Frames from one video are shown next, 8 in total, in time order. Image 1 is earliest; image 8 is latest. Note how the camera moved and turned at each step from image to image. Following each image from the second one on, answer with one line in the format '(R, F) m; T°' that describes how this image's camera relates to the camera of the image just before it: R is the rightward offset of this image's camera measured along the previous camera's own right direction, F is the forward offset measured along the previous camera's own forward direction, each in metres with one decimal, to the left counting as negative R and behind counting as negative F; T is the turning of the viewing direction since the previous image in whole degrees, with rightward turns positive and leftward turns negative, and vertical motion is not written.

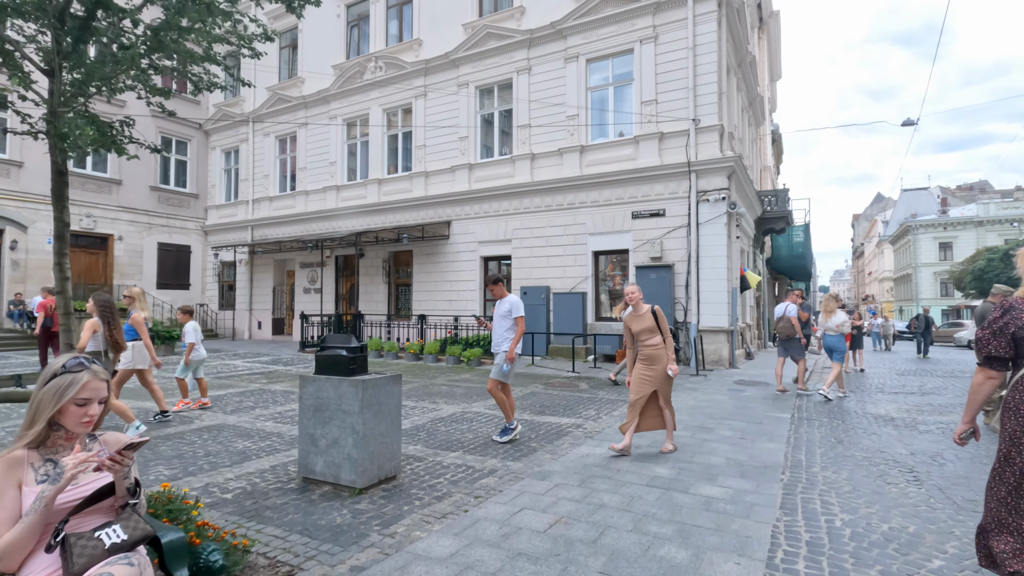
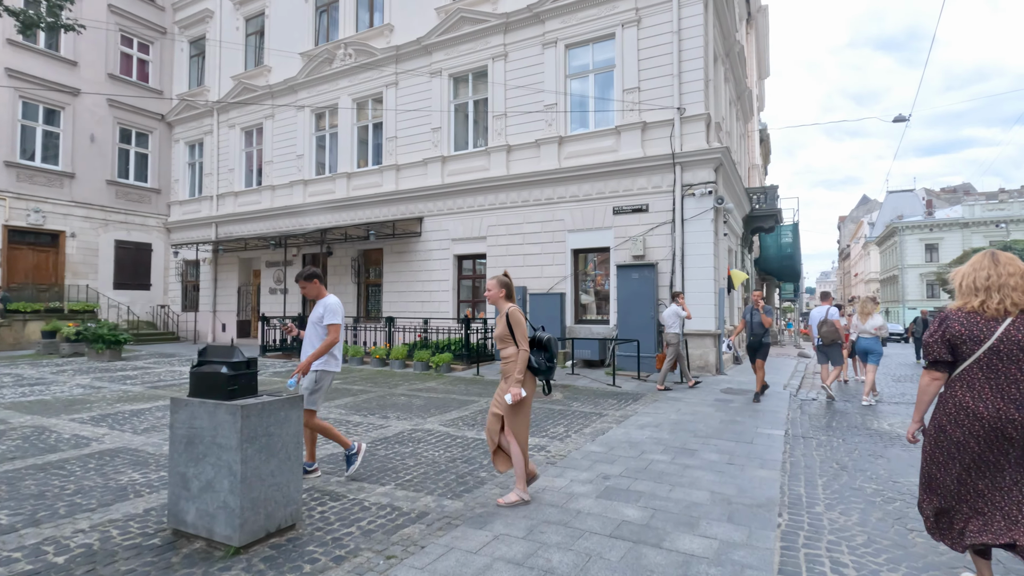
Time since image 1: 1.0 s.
(+0.4, +0.9) m; +1°
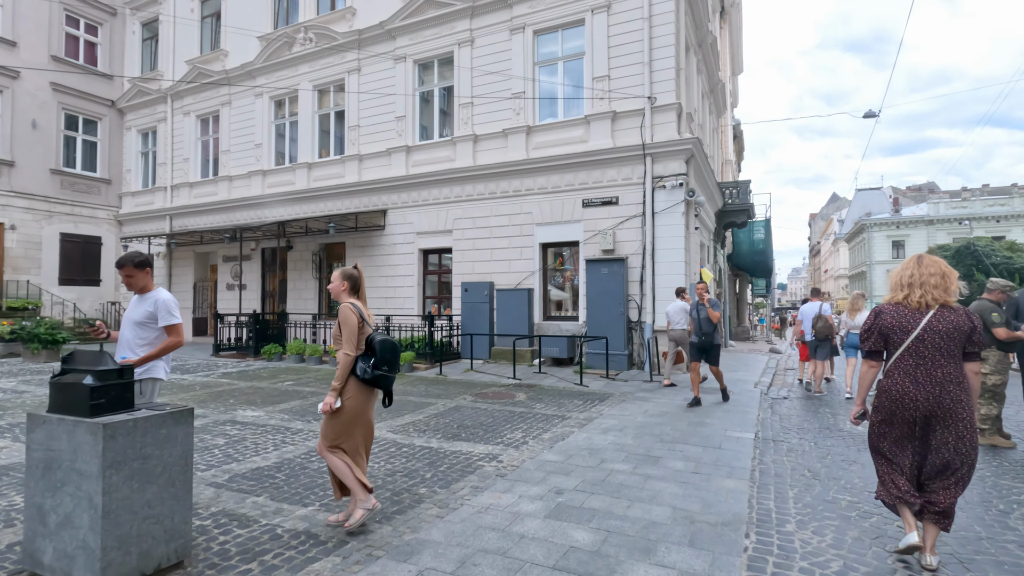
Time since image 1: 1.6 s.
(+0.3, +0.5) m; +2°
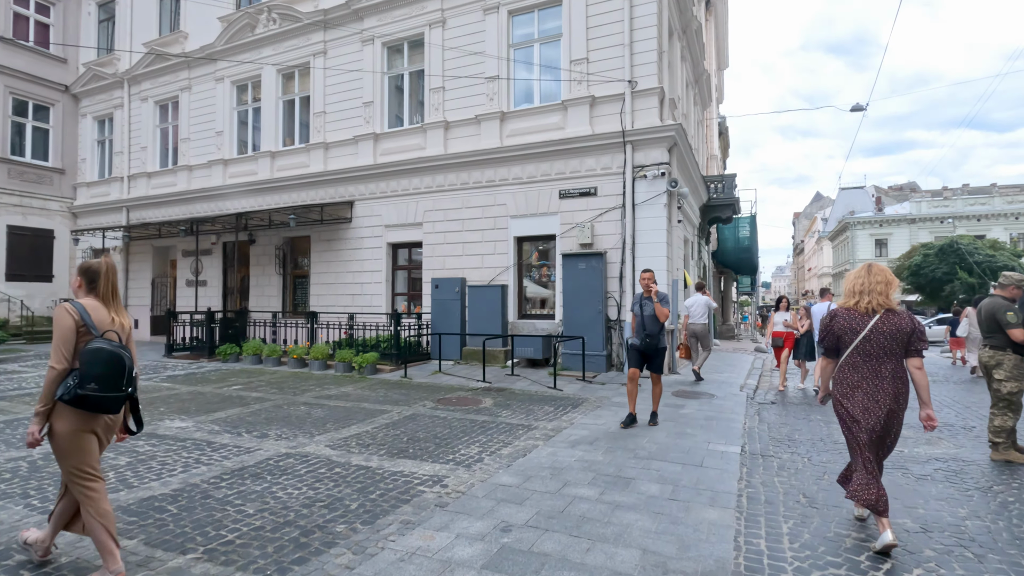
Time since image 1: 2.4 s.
(+0.3, +0.8) m; +1°
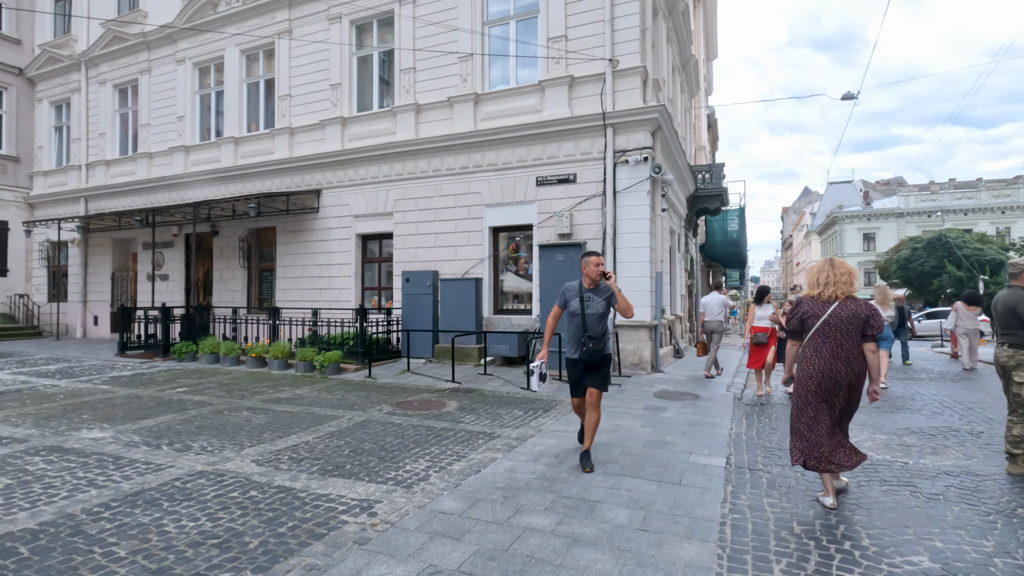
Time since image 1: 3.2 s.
(+0.3, +0.7) m; +1°
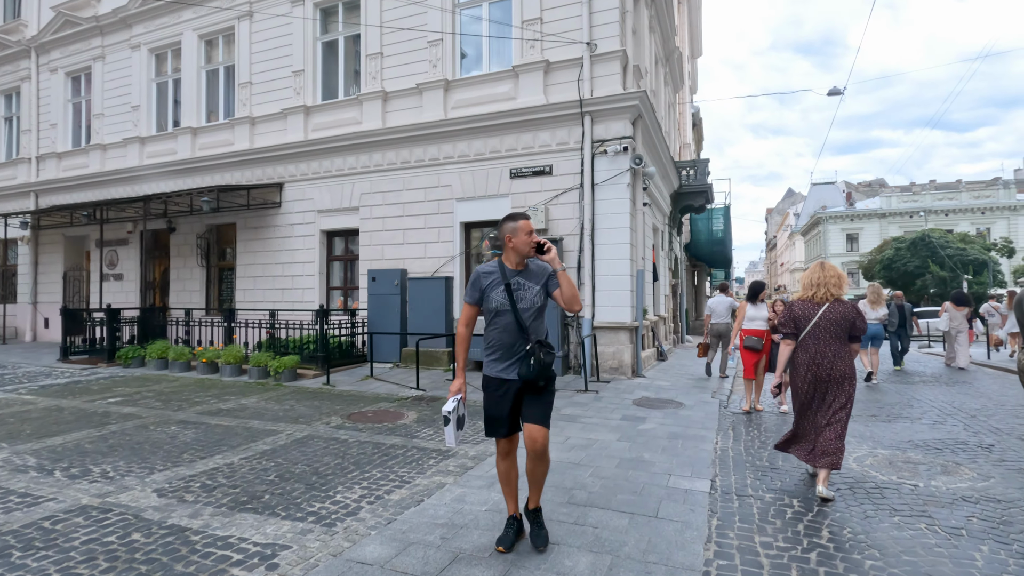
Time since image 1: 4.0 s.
(+0.3, +0.7) m; +1°
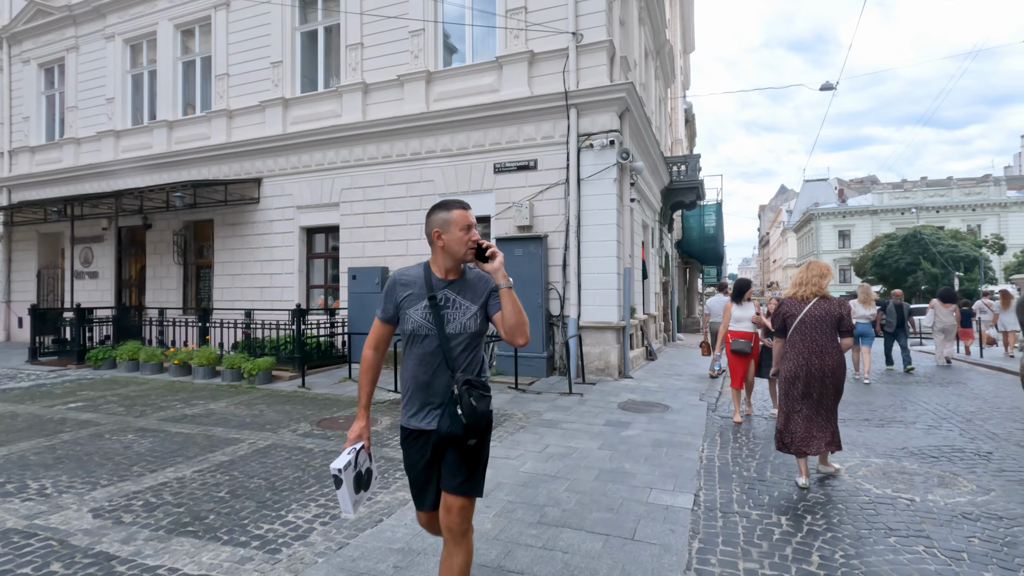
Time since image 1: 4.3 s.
(+0.2, +0.3) m; +1°
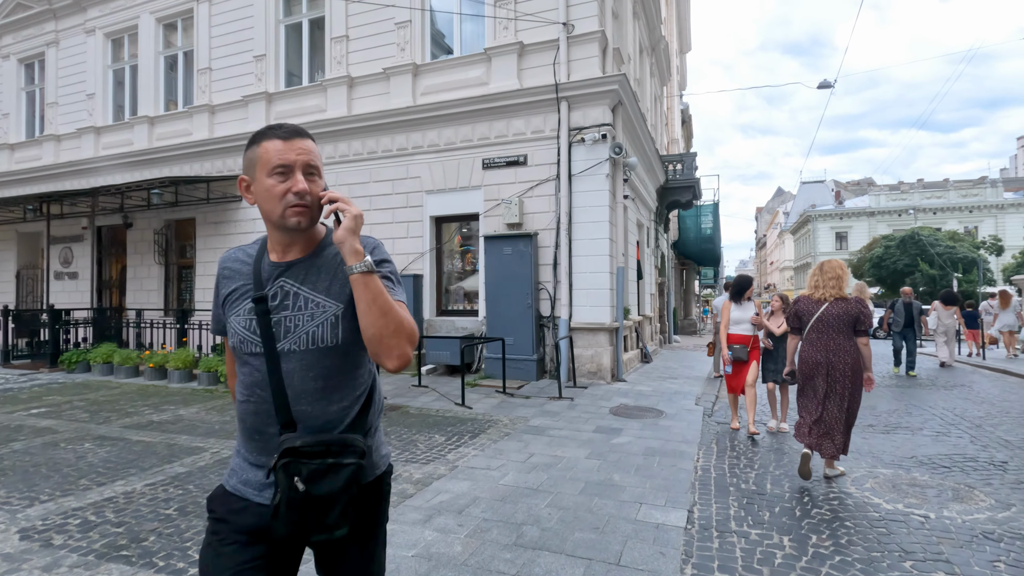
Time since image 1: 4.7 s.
(+0.1, +0.3) m; 0°
